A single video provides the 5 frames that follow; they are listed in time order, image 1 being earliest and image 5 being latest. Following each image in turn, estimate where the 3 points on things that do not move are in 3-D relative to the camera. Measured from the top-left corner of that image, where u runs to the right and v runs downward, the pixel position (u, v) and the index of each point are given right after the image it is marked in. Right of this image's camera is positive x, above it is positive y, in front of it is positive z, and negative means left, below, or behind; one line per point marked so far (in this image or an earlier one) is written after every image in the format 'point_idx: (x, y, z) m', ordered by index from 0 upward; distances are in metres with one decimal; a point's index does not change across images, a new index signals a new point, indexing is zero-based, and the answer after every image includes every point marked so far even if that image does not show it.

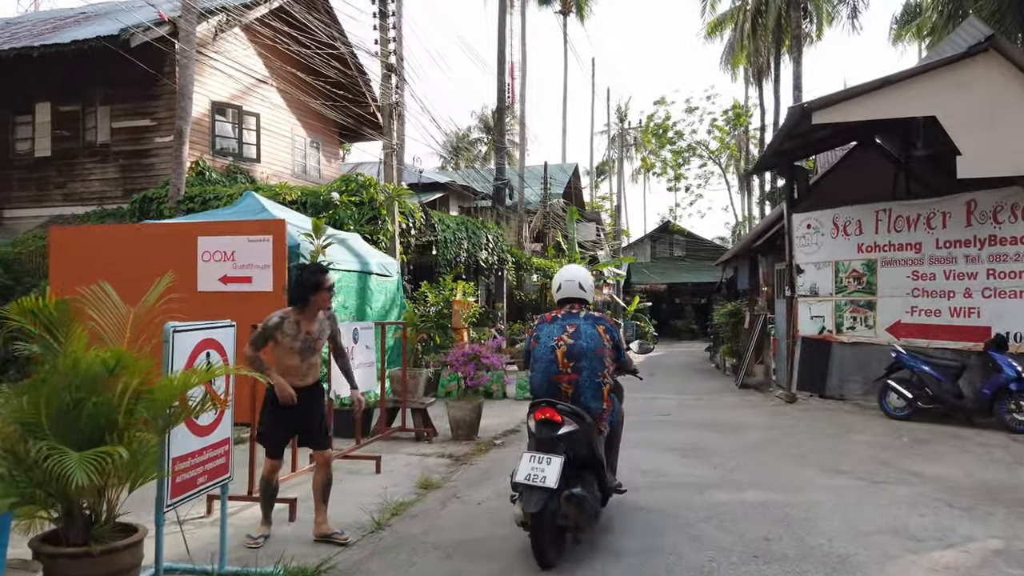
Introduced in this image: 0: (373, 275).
0: (-1.8, +0.2, +9.2) m
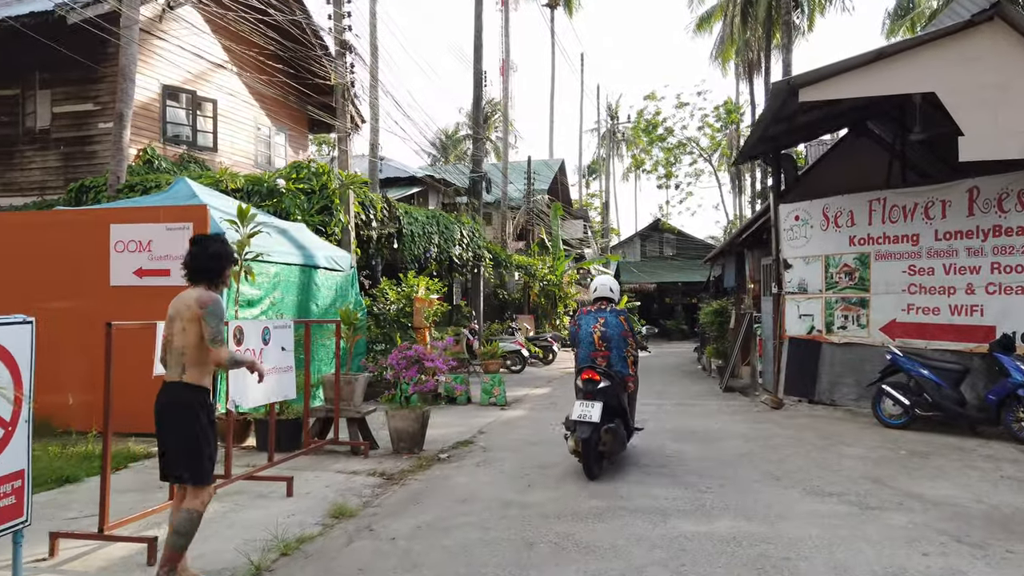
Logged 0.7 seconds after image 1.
0: (-2.2, +0.2, +8.4) m
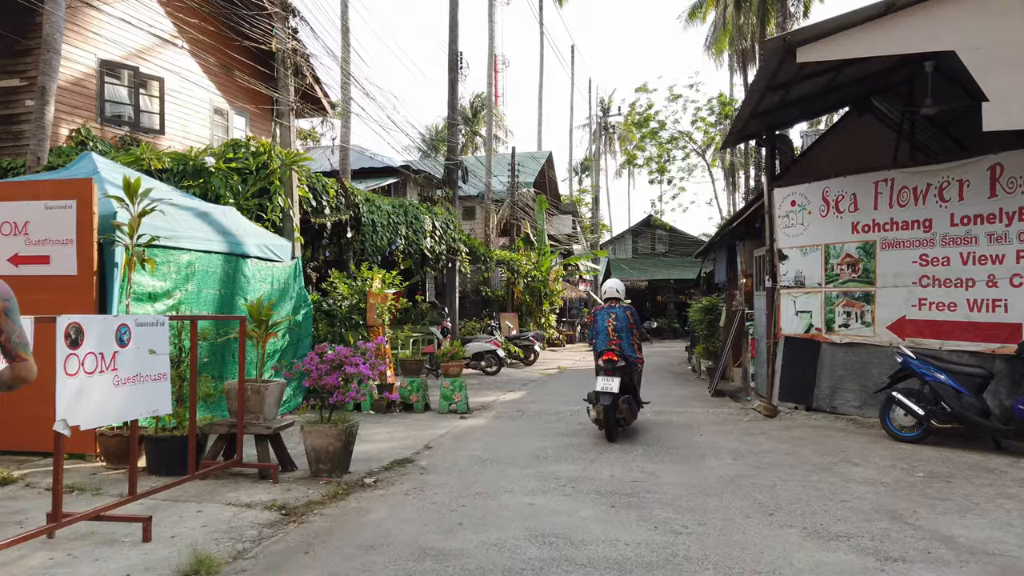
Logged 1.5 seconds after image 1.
0: (-2.7, +0.3, +7.4) m
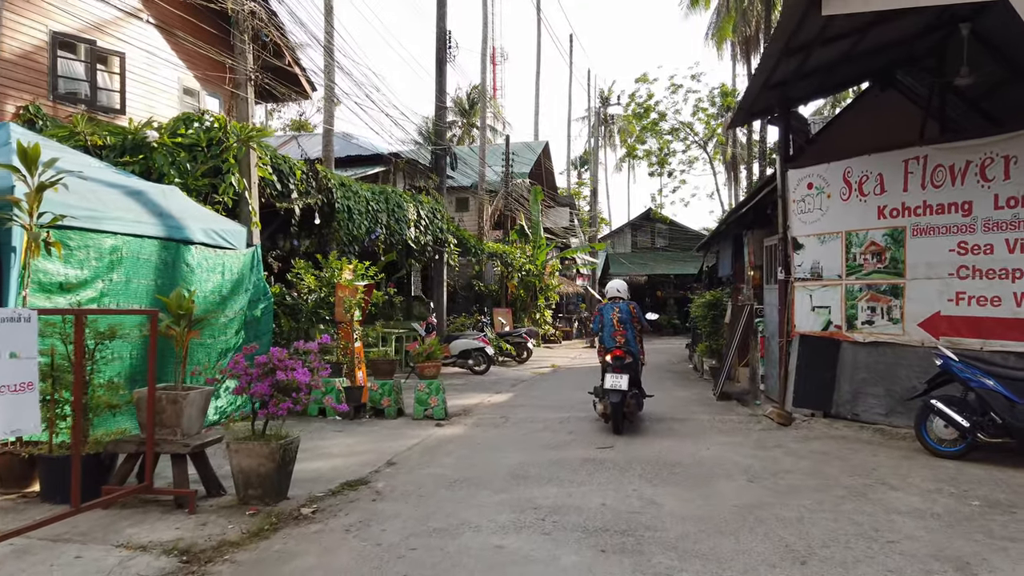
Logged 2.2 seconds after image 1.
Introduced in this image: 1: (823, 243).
0: (-2.8, +0.4, +6.5) m
1: (+3.2, +0.5, +7.6) m
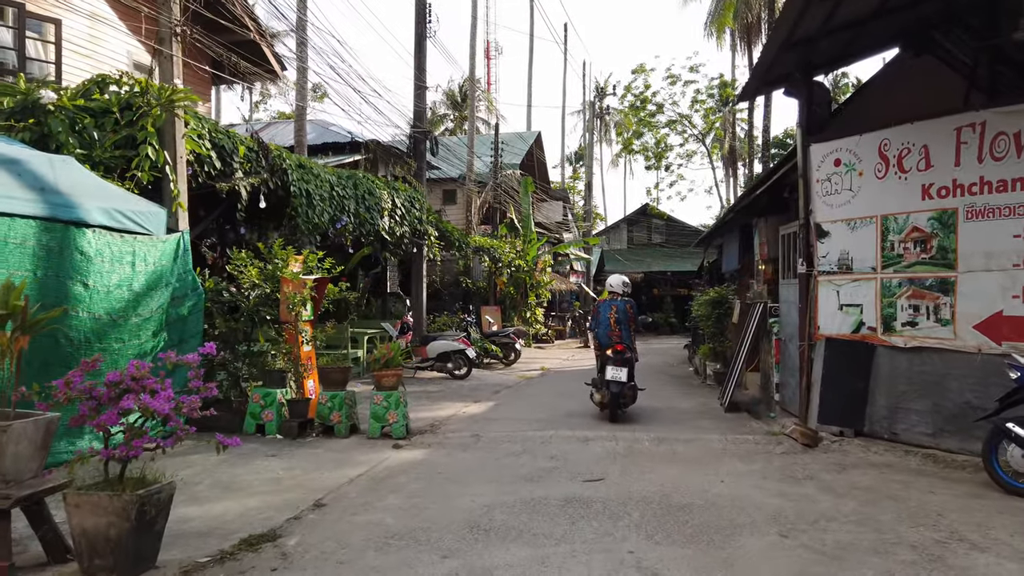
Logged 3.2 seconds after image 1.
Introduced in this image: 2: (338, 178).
0: (-3.1, +0.4, +5.3) m
1: (+3.0, +0.5, +6.5) m
2: (-2.4, +1.5, +10.3) m
